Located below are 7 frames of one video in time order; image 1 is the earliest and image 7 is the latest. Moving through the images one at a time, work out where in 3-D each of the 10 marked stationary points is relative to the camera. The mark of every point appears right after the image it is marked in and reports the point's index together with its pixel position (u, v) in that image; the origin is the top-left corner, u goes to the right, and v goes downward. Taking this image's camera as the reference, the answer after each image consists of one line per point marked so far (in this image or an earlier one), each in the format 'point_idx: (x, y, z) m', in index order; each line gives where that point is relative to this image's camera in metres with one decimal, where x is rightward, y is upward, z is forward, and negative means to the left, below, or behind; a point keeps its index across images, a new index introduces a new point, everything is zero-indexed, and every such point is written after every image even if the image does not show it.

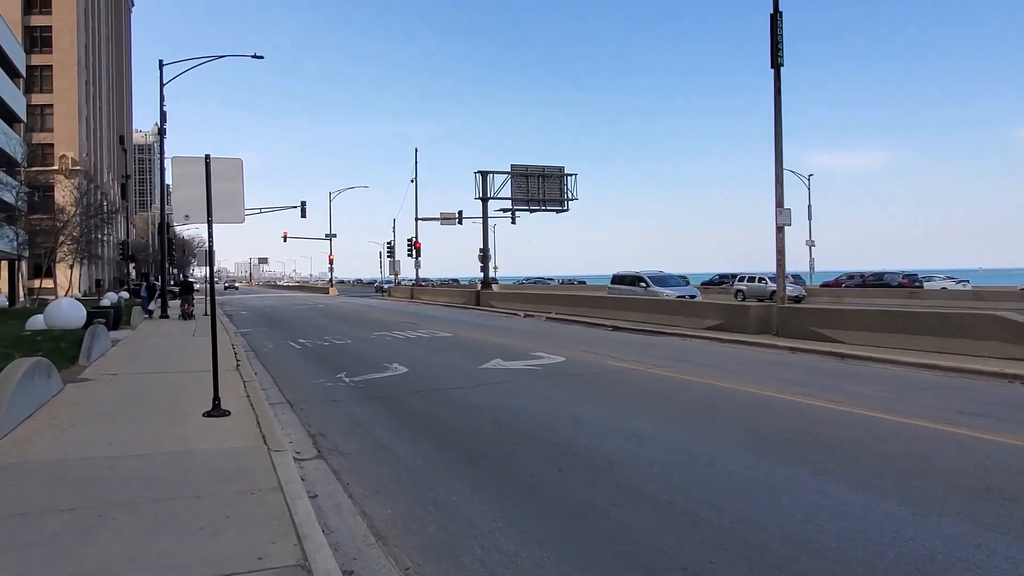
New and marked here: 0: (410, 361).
0: (-2.1, -1.5, +15.0) m
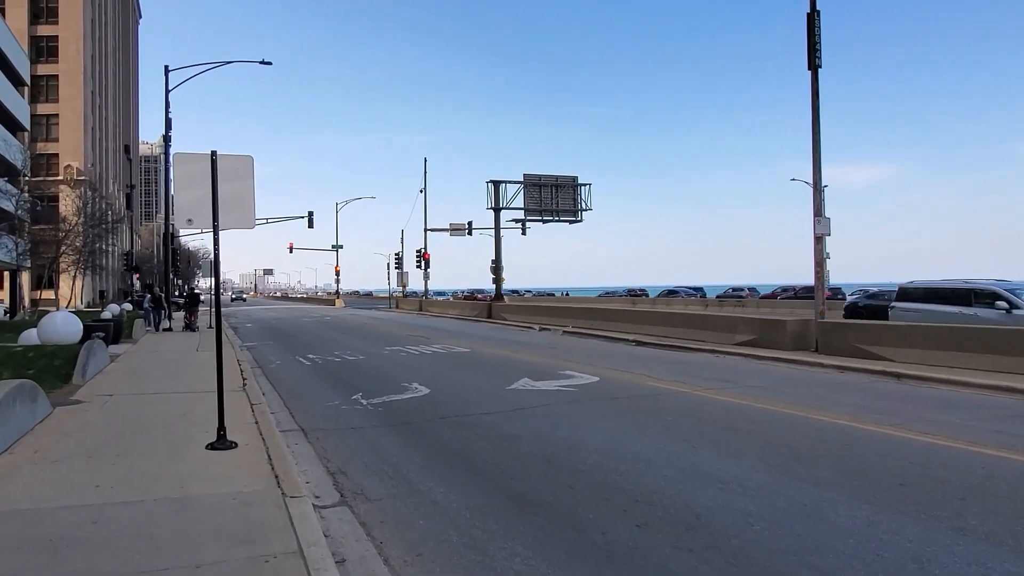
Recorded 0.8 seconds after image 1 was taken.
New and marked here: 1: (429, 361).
0: (-1.5, -1.7, +13.9) m
1: (-1.9, -1.7, +17.7) m
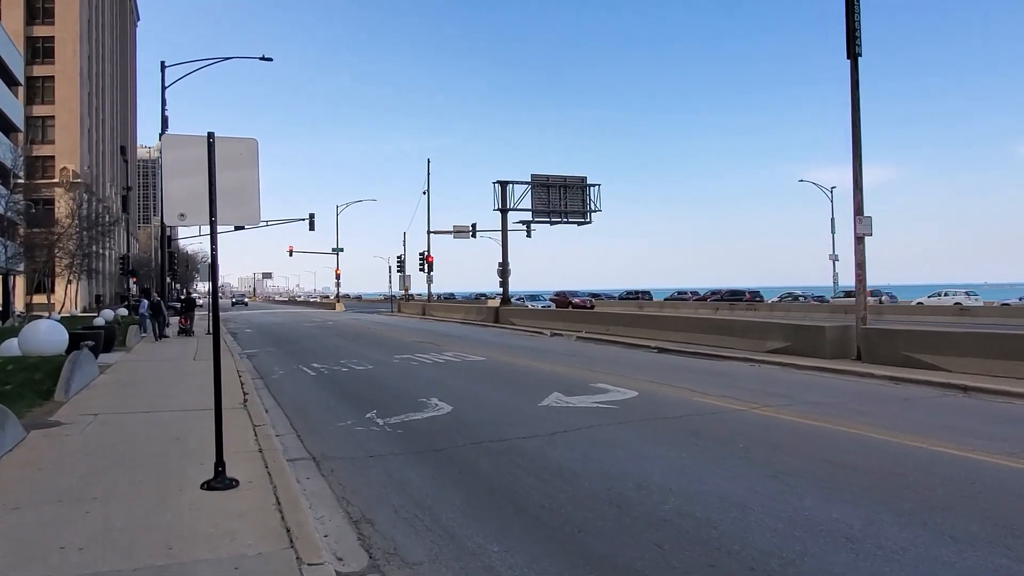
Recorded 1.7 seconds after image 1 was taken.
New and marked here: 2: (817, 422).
0: (-1.0, -1.8, +12.6) m
1: (-1.4, -1.8, +16.4) m
2: (+3.9, -1.7, +9.4) m
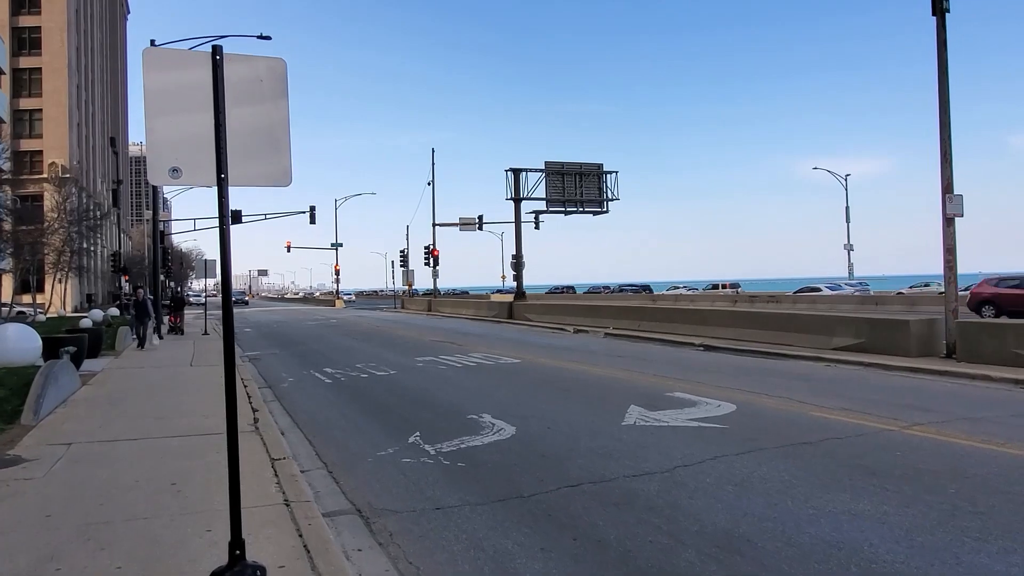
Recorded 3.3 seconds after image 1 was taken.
0: (-0.1, -1.7, +10.3) m
1: (-0.5, -1.7, +14.1) m
2: (+4.8, -1.6, +7.2) m
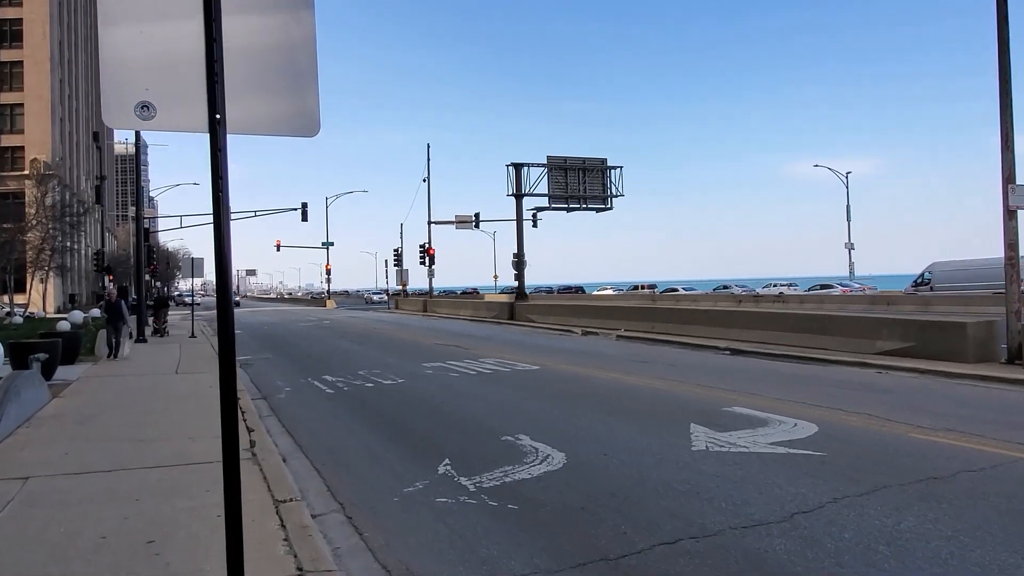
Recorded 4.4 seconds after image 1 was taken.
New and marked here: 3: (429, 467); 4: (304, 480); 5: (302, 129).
0: (+0.4, -1.7, +8.8) m
1: (-0.1, -1.7, +12.6) m
2: (+5.4, -1.6, +5.8) m
3: (-0.9, -1.8, +7.6) m
4: (-2.0, -1.9, +7.3) m
5: (-0.9, +0.7, +3.1) m
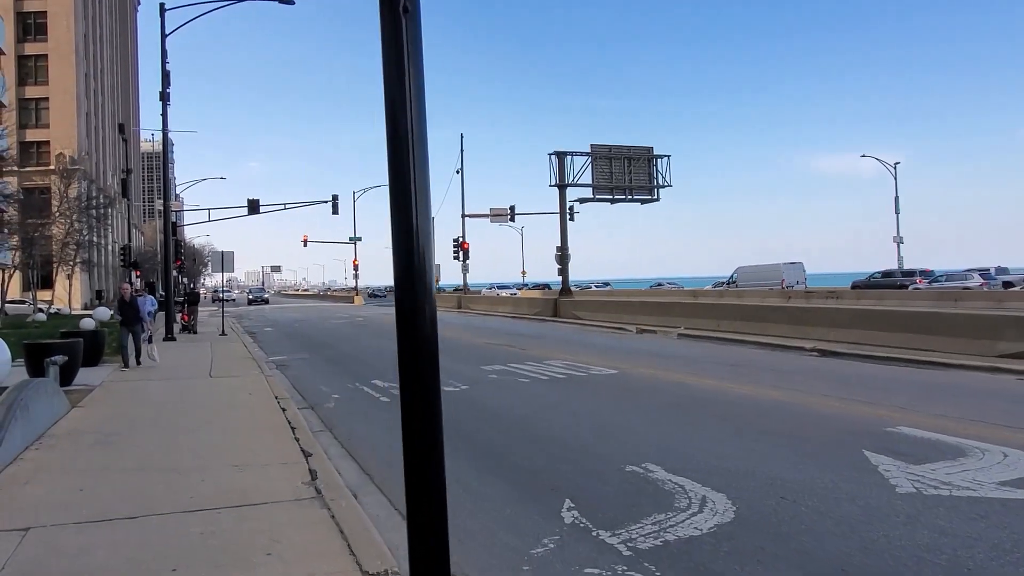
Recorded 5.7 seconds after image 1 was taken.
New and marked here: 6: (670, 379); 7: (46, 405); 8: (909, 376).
0: (+1.6, -1.6, +7.0) m
1: (+1.2, -1.6, +10.8) m
2: (+6.5, -1.5, +3.8) m
3: (+0.3, -1.8, +5.8) m
4: (-0.9, -1.8, +5.5) m
5: (+0.1, +0.8, +1.3) m
6: (+2.7, -1.5, +12.3) m
7: (-5.6, -1.4, +8.8) m
8: (+6.9, -1.5, +12.6) m
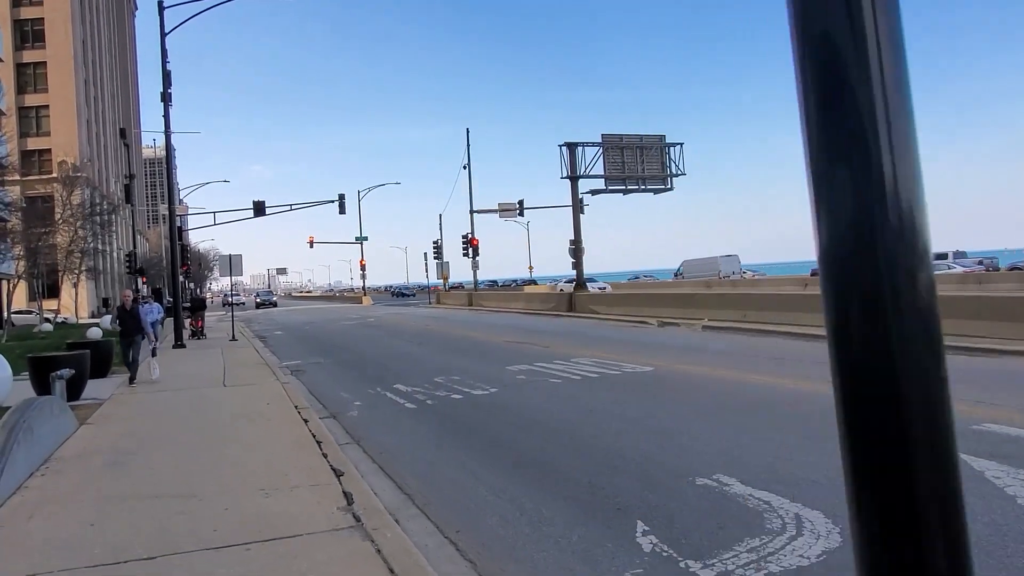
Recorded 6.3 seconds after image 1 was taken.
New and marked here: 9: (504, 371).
0: (+2.1, -1.5, +6.3) m
1: (+1.7, -1.5, +10.1) m
2: (+6.9, -1.3, +3.0) m
3: (+0.8, -1.7, +5.1) m
4: (-0.4, -1.8, +4.8) m
5: (+0.5, +0.8, +0.6) m
6: (+3.2, -1.4, +11.6) m
7: (-5.1, -1.5, +8.1) m
8: (+7.4, -1.2, +11.9) m
9: (-0.2, -1.6, +14.2) m
